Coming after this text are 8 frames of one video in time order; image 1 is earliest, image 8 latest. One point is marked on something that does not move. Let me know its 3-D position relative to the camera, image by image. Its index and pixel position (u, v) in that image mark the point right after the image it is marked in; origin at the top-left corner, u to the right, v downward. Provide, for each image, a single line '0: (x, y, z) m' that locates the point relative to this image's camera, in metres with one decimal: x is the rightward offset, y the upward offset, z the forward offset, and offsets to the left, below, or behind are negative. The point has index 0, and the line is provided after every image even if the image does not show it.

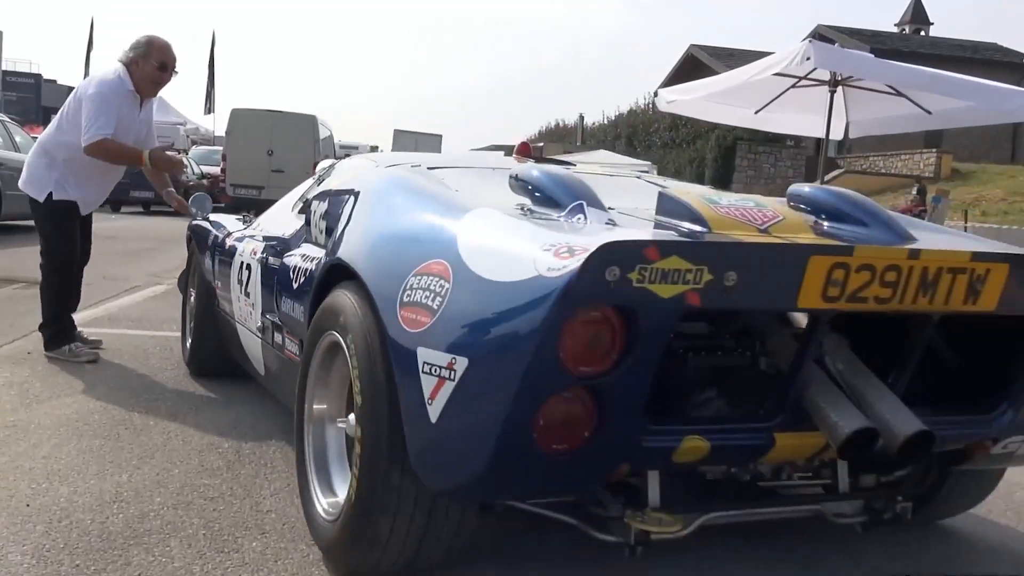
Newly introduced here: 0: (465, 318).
0: (-0.1, -0.1, +2.2) m
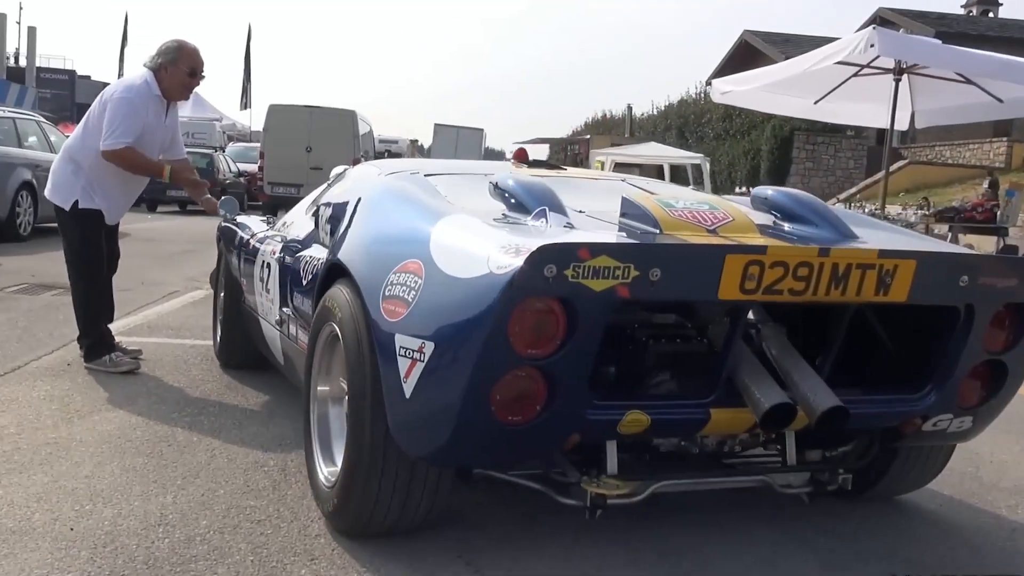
0: (-0.2, 0.0, +2.6) m
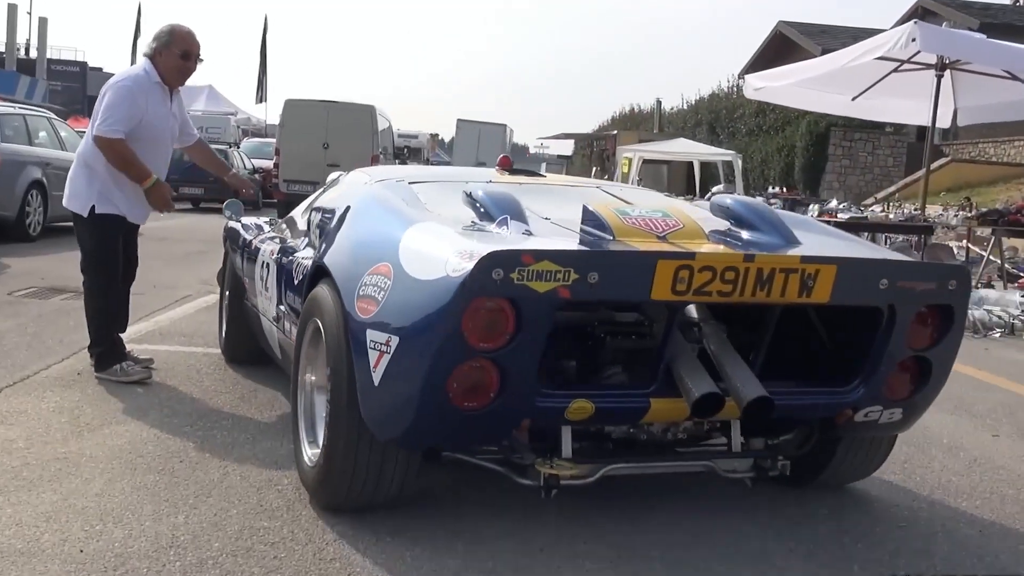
0: (-0.3, -0.1, +2.9) m
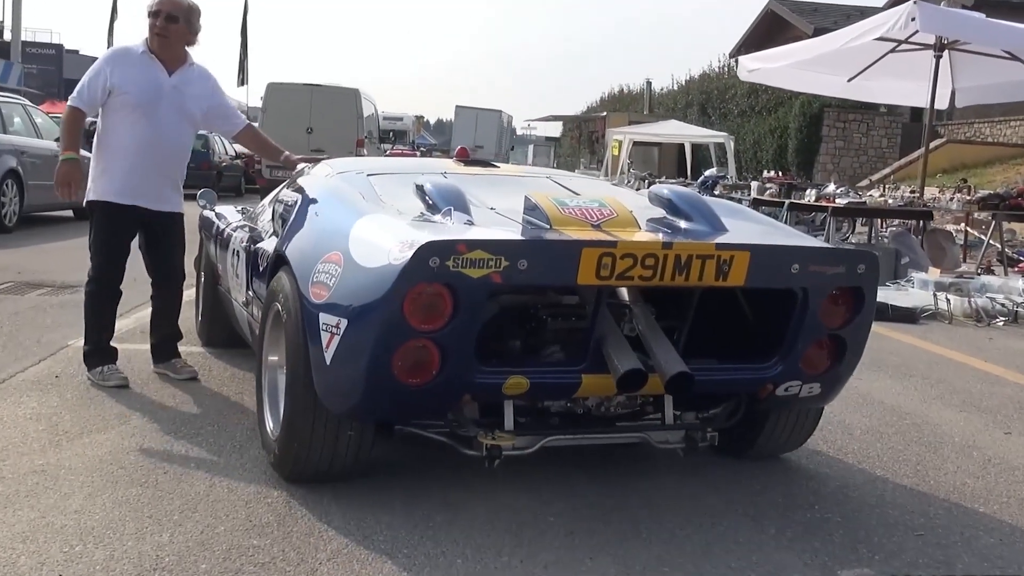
0: (-0.5, 0.0, +3.2) m
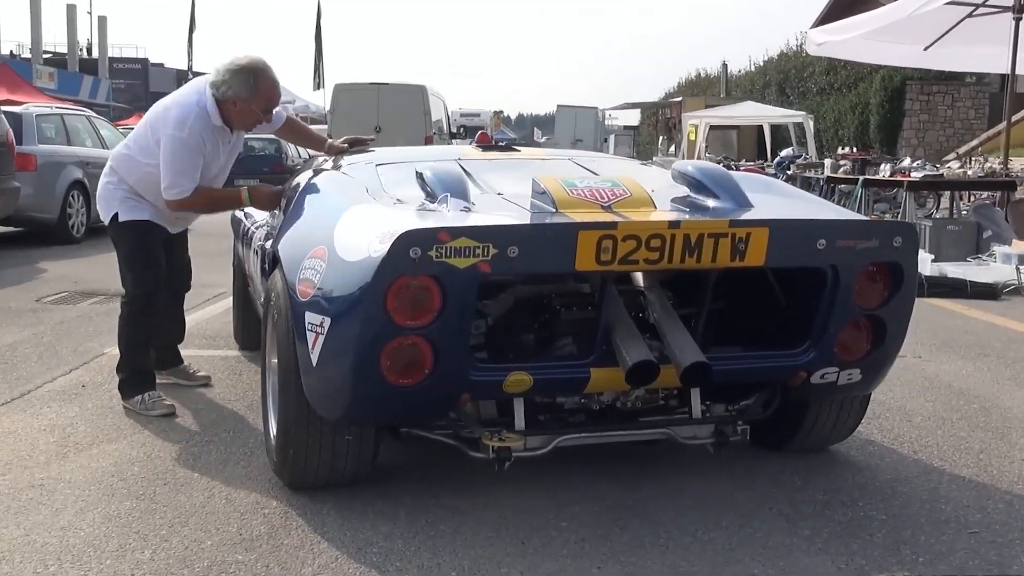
0: (-0.5, 0.0, +3.0) m
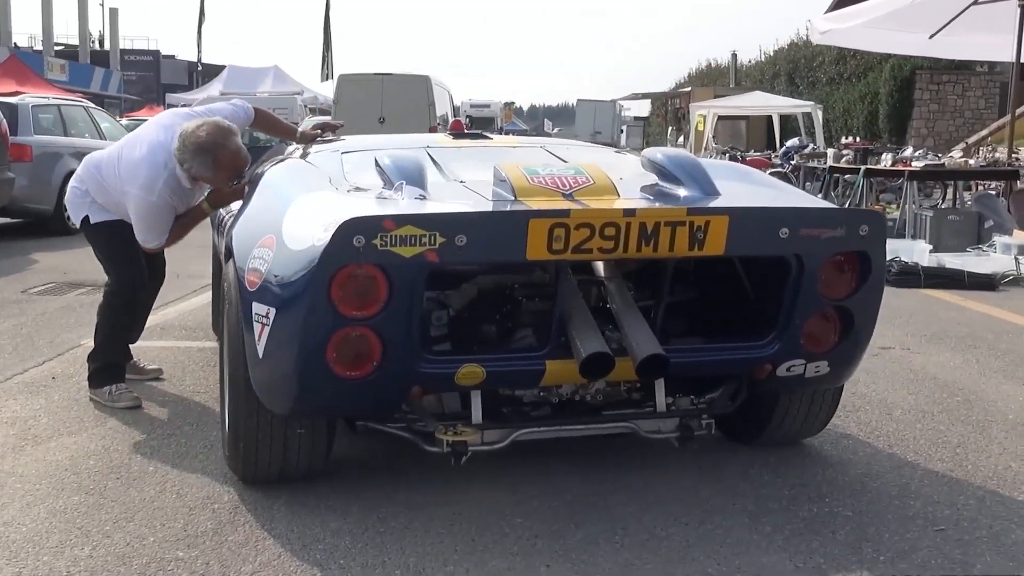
0: (-0.7, 0.0, +2.9) m
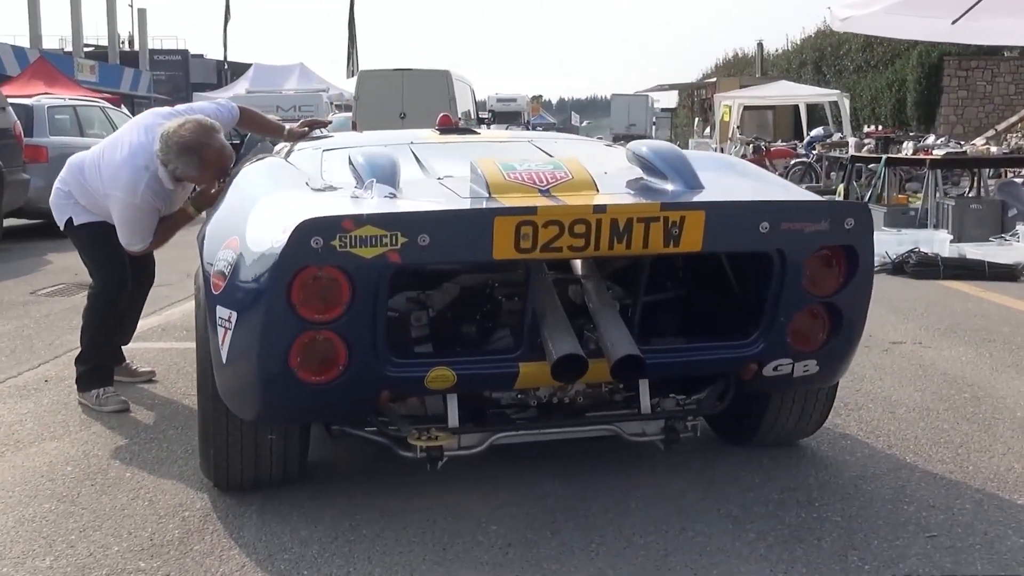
0: (-0.8, 0.0, +2.8) m
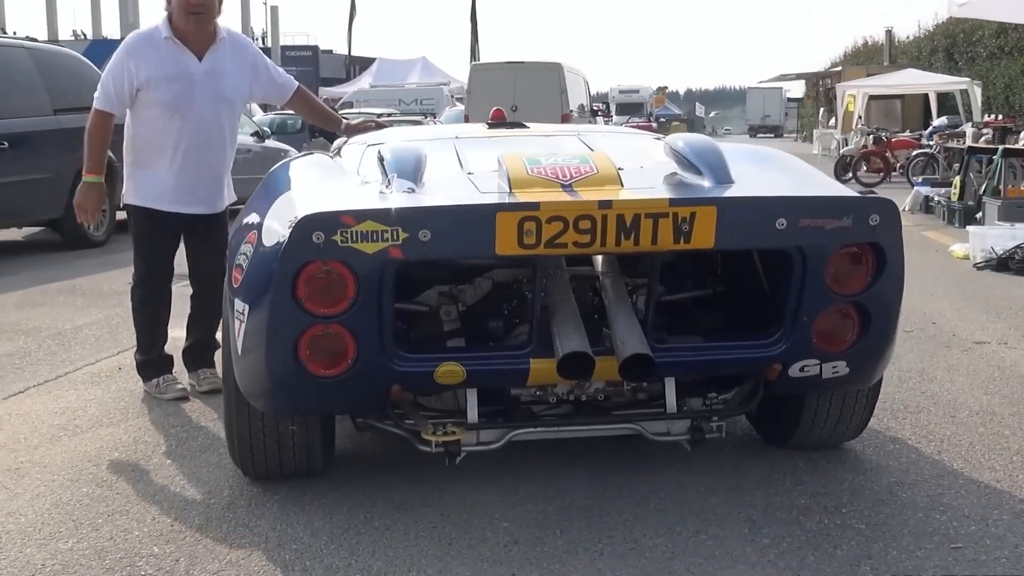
0: (-0.7, 0.0, +2.9) m
